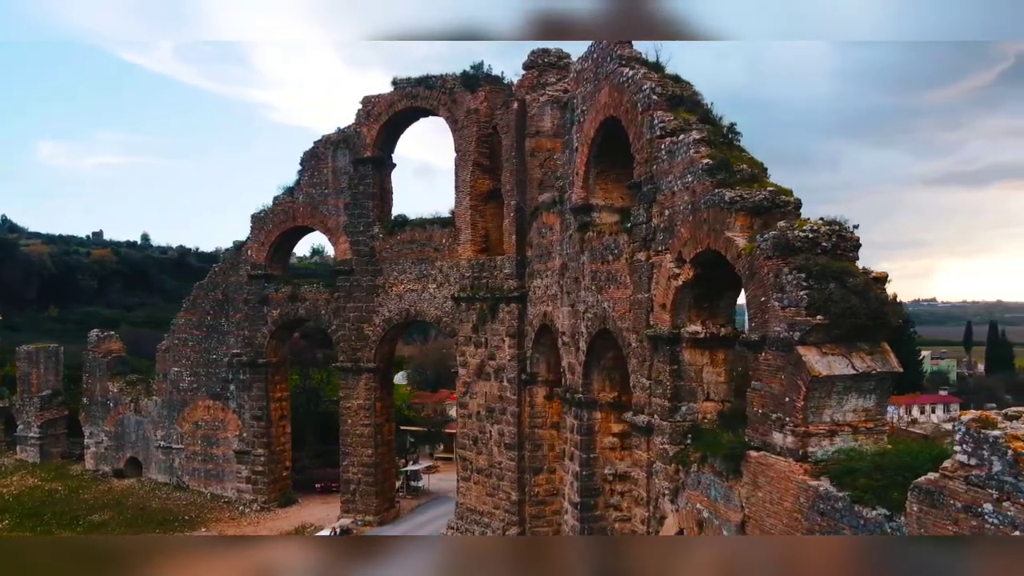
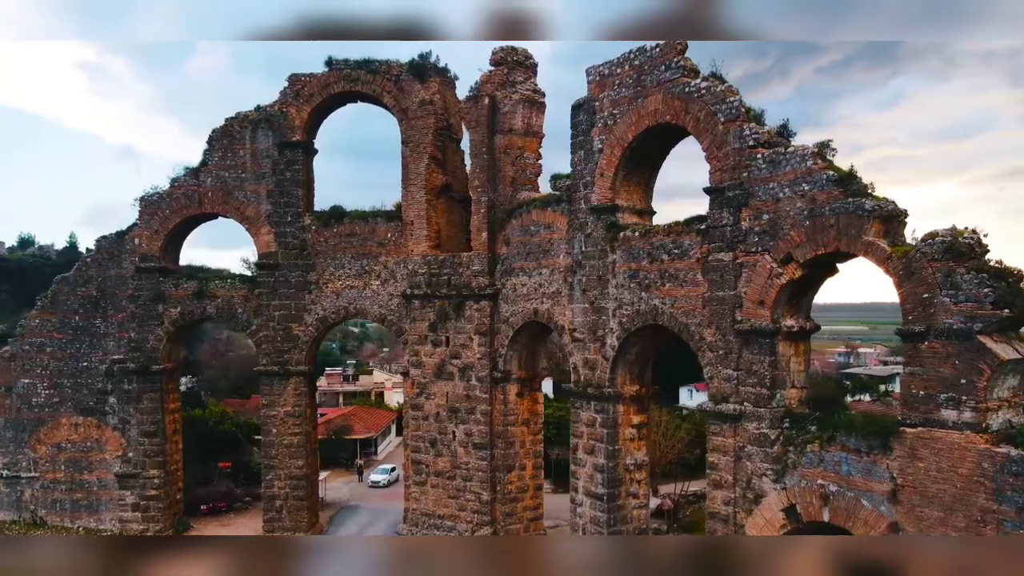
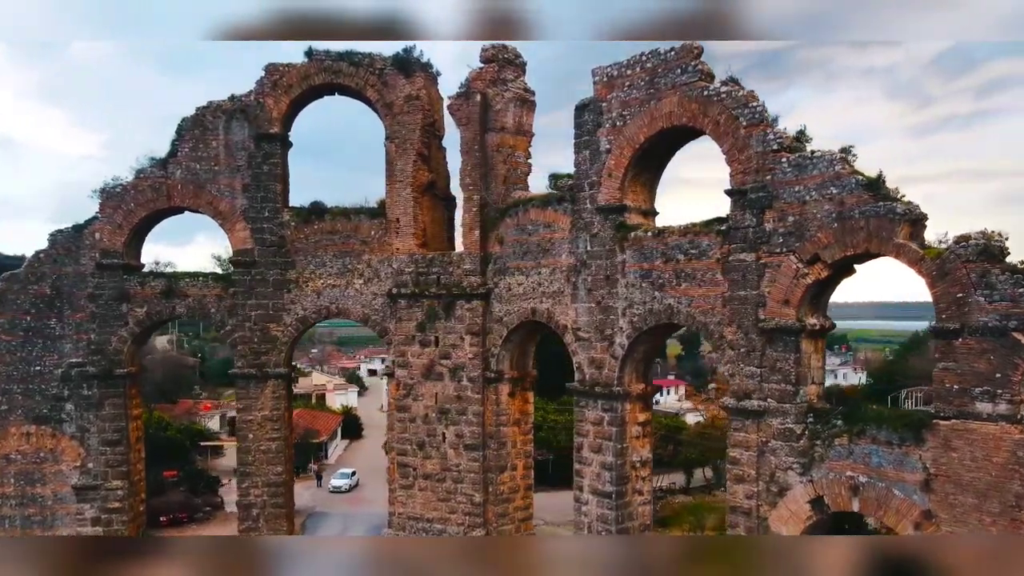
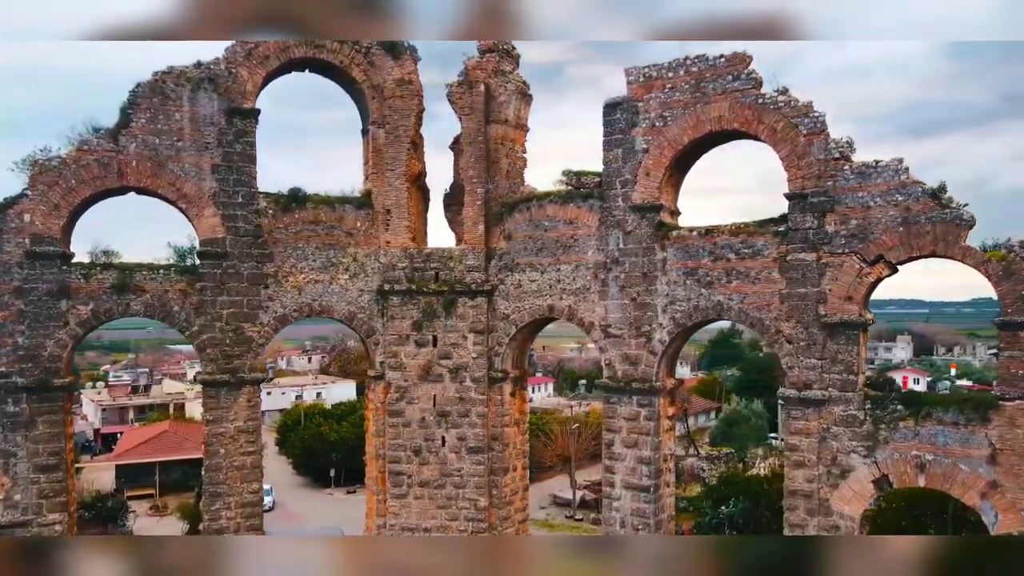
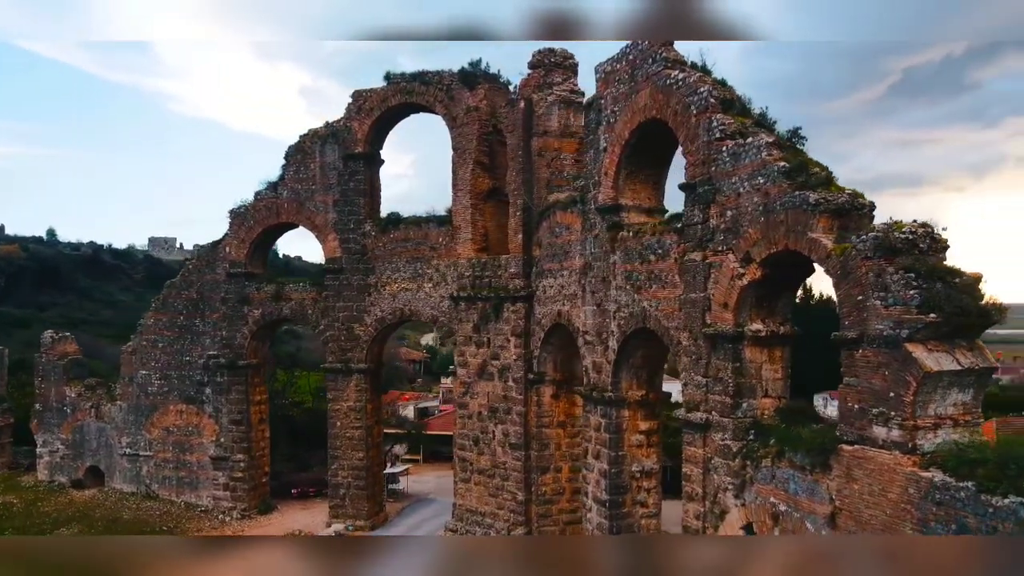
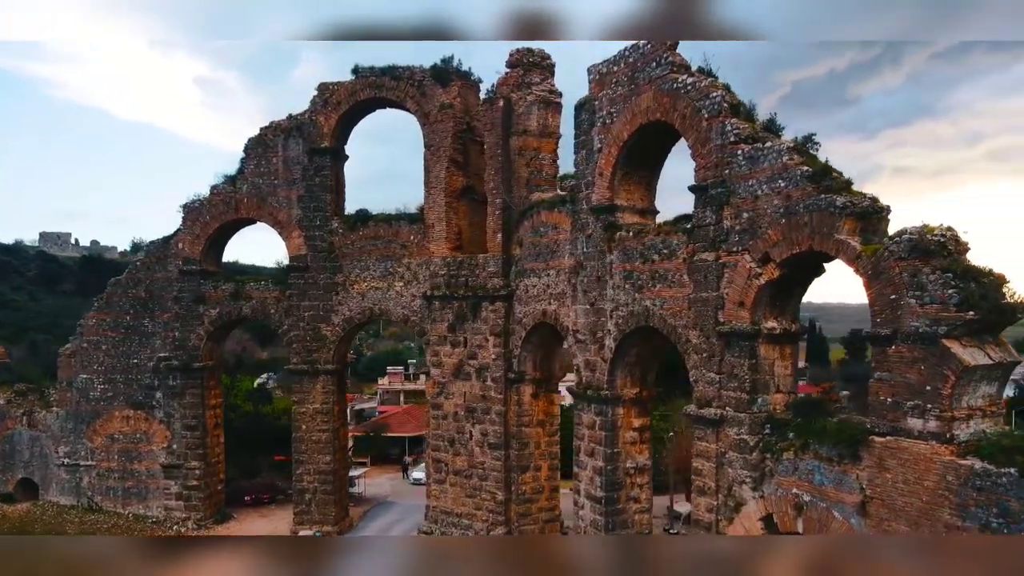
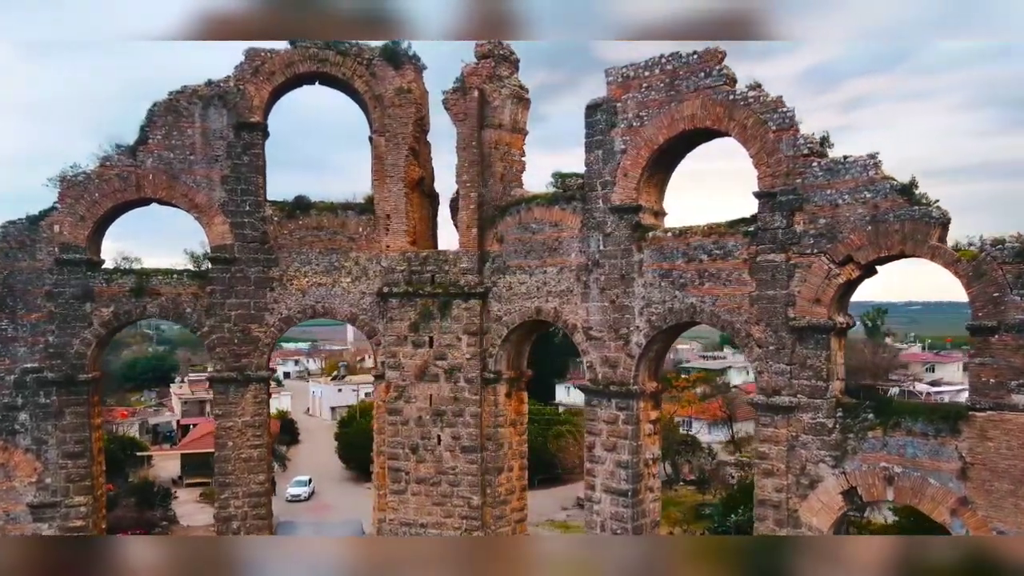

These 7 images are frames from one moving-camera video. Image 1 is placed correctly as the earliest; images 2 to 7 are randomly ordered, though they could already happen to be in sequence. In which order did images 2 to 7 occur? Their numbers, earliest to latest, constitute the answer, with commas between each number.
5, 6, 2, 3, 7, 4
